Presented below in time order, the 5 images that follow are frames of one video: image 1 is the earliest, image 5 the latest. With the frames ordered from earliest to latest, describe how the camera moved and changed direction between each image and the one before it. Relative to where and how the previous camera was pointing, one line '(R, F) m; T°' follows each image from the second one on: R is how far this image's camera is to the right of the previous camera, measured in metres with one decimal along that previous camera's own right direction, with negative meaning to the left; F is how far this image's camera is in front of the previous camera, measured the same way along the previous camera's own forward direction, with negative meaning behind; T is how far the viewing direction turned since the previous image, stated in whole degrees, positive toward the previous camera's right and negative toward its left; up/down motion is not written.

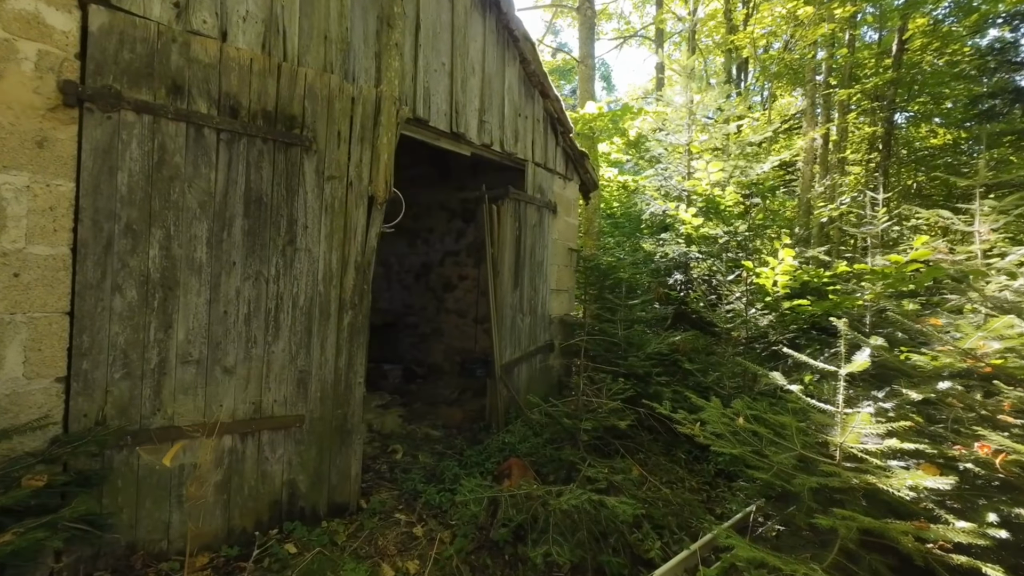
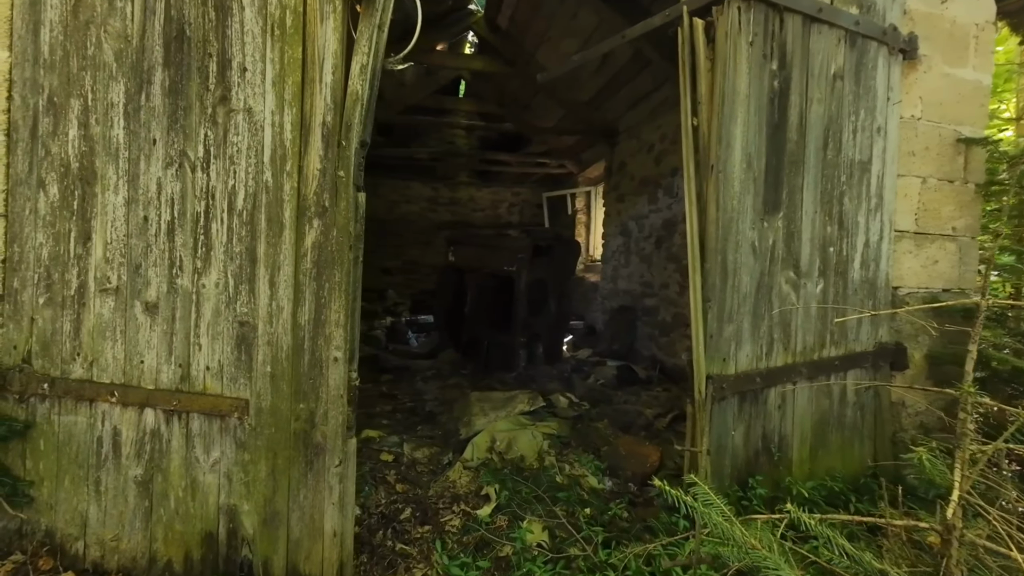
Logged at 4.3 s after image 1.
(+0.4, +2.2) m; -41°
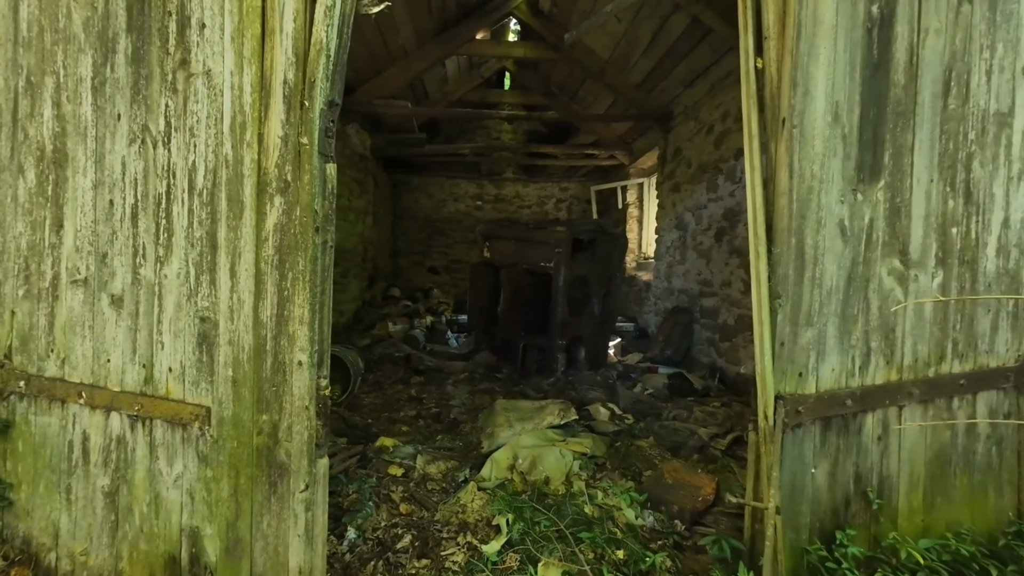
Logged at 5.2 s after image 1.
(+0.2, +0.4) m; -7°
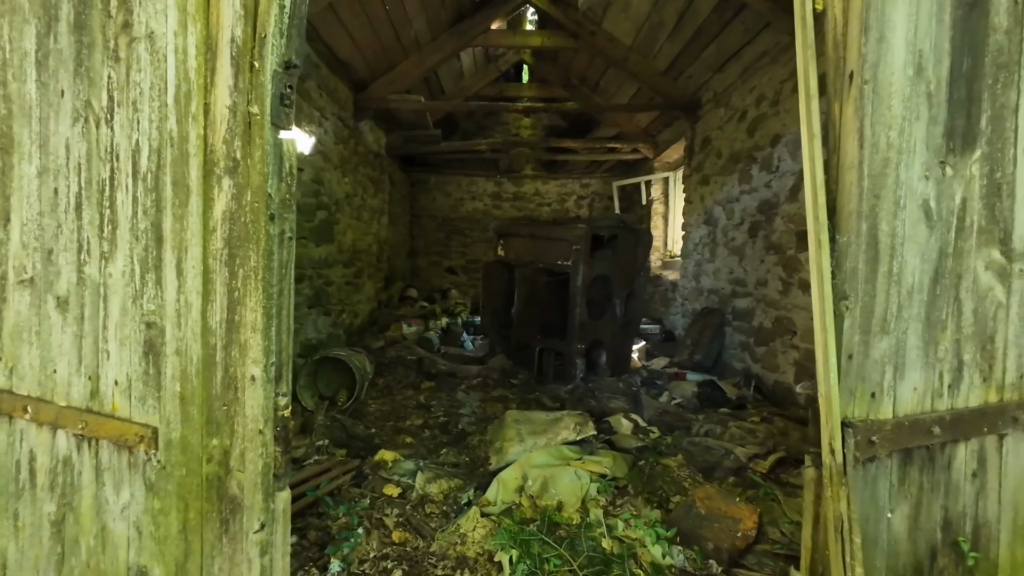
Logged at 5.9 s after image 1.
(+0.1, +0.3) m; -3°
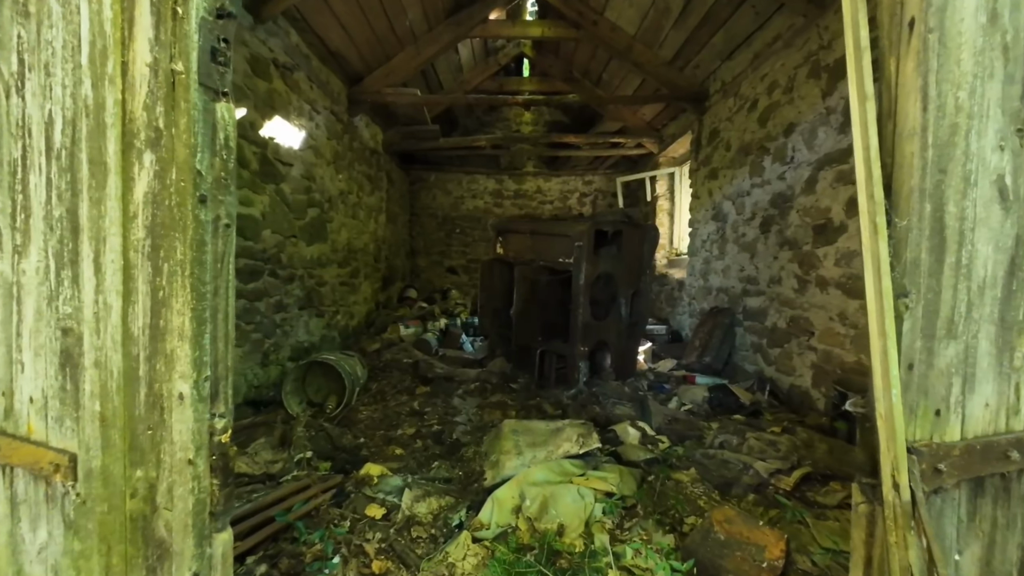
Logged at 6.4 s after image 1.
(0.0, +0.2) m; 0°
